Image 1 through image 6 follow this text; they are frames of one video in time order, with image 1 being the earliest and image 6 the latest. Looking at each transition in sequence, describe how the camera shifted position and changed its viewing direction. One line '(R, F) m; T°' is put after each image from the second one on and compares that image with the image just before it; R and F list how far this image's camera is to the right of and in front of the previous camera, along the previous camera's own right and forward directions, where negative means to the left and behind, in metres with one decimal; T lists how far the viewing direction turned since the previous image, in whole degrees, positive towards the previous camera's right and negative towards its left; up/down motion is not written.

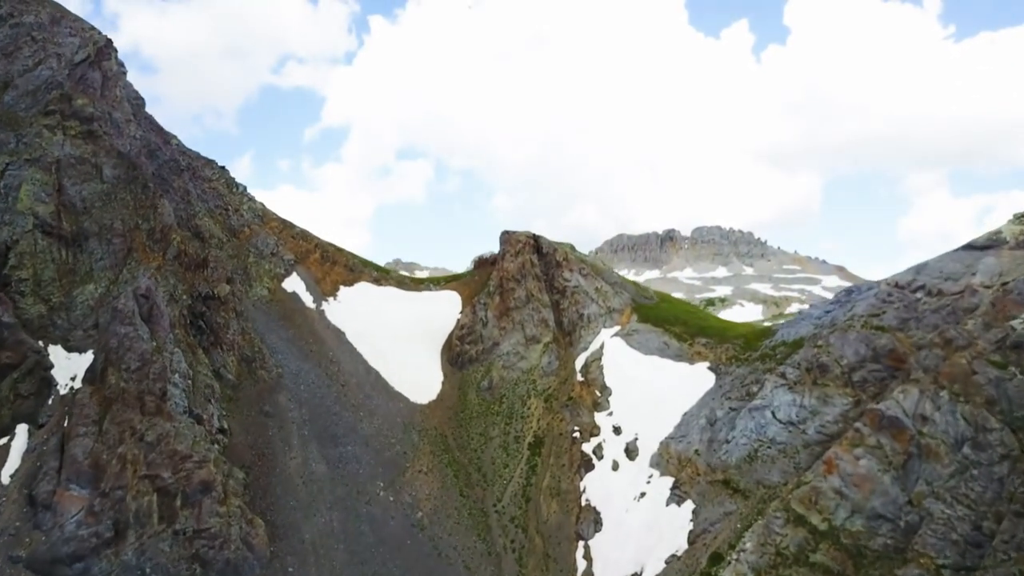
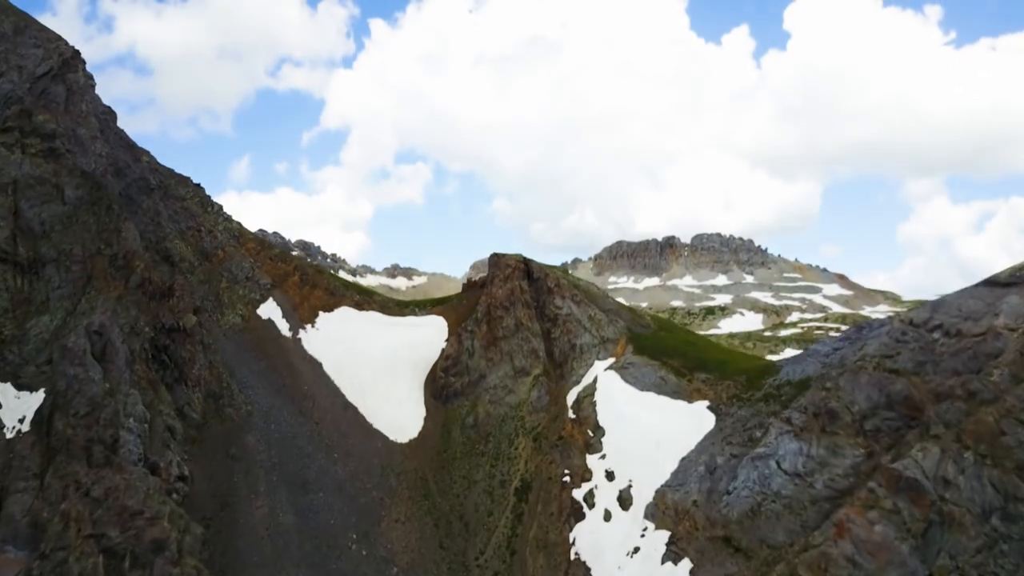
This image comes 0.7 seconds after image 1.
(+0.9, +4.3) m; 0°
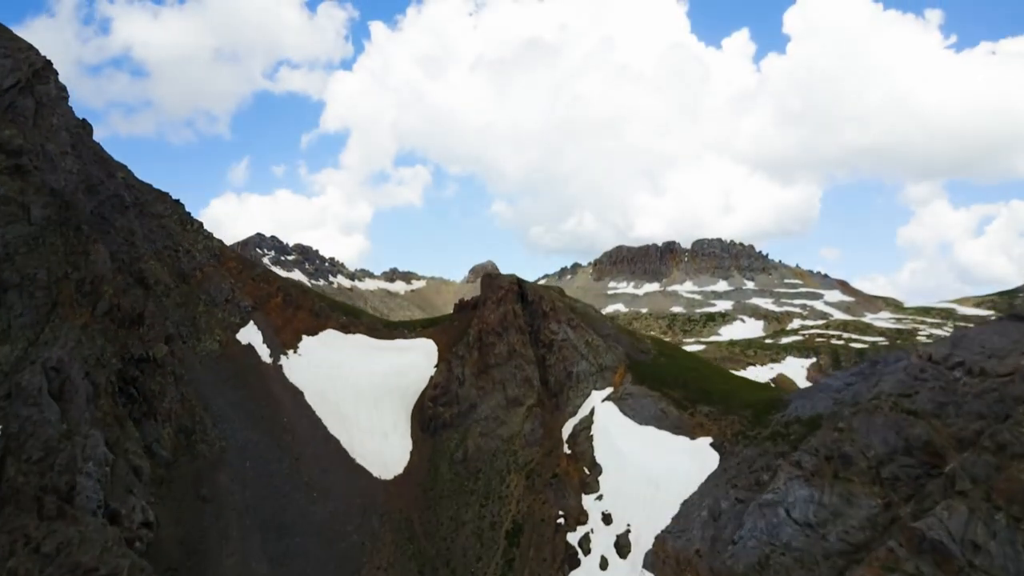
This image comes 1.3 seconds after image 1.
(+0.6, +3.7) m; 0°
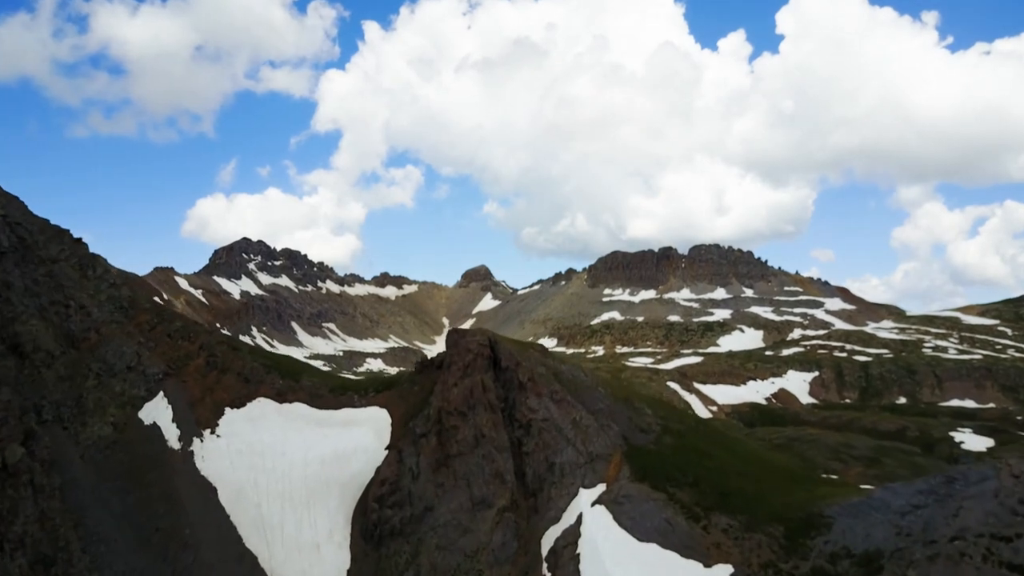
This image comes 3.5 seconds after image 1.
(+1.7, +13.4) m; 0°
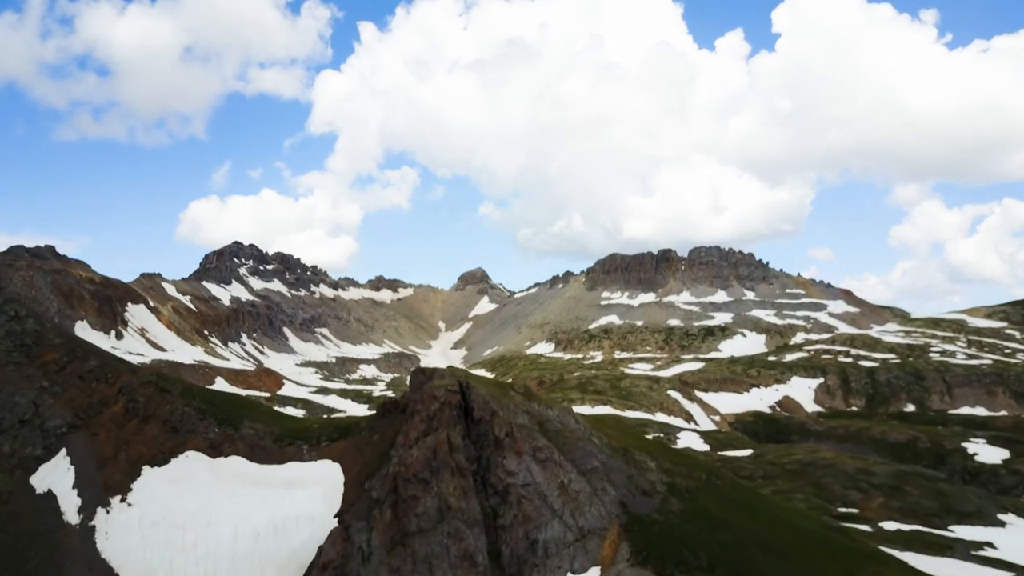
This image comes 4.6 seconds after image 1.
(+1.4, +10.0) m; 0°
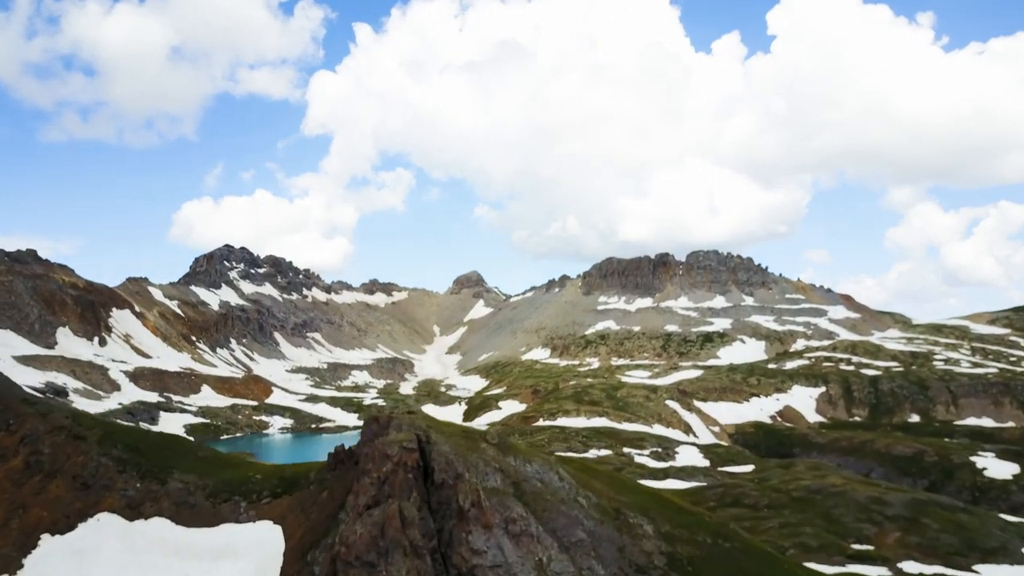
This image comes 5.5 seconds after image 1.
(+1.3, +8.1) m; 0°
